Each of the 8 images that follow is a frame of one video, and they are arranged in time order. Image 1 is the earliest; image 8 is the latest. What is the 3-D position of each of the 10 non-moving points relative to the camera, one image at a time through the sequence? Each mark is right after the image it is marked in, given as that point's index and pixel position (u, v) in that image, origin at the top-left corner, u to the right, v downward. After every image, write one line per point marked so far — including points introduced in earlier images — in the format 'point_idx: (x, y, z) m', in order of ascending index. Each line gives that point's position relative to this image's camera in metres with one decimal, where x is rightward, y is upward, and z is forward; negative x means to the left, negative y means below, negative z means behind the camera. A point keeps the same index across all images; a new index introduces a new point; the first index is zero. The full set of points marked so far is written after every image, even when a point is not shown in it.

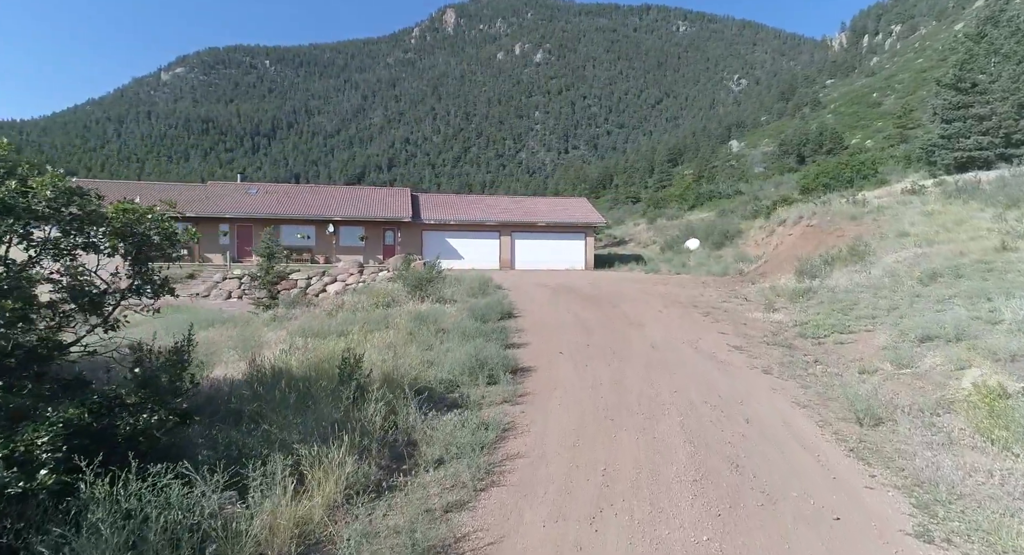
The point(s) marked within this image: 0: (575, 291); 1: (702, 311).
0: (+1.5, -0.3, +15.6) m
1: (+3.8, -0.7, +12.5) m
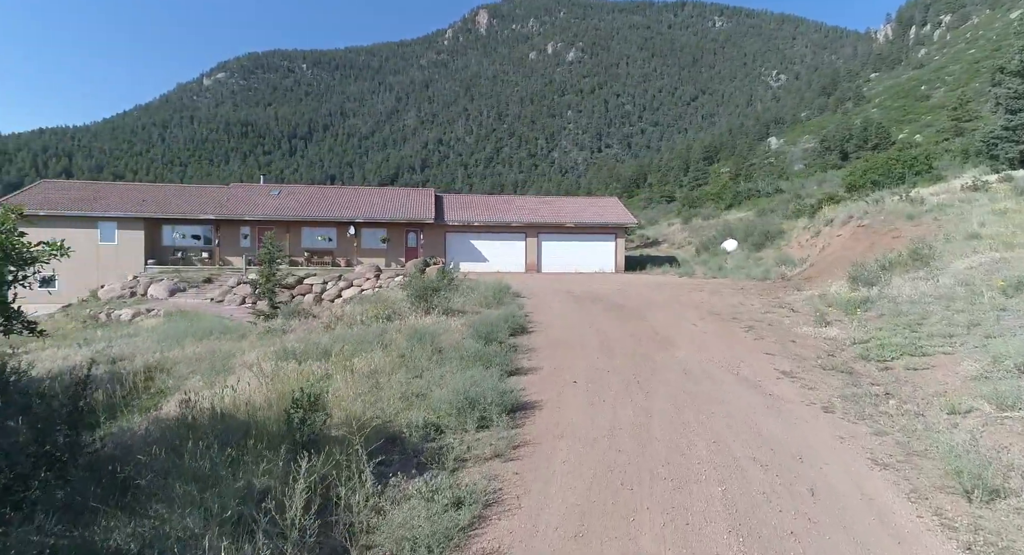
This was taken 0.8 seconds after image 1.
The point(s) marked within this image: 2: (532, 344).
0: (+2.0, -0.5, +14.3) m
1: (+4.1, -0.8, +11.1) m
2: (+0.2, -0.9, +8.6) m
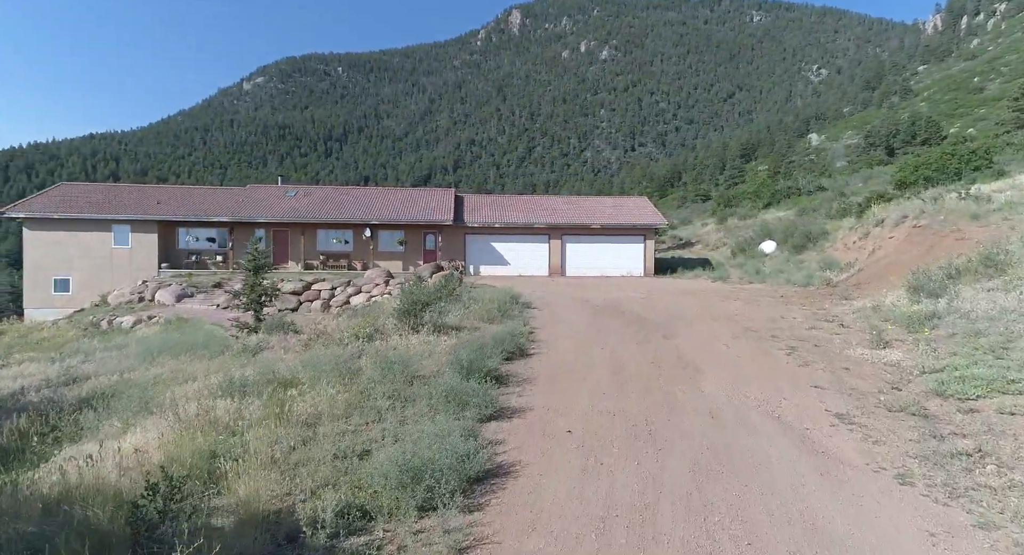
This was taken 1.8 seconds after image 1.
0: (+2.2, -0.7, +12.8) m
1: (+4.1, -1.0, +9.5) m
2: (+0.2, -1.1, +7.2) m
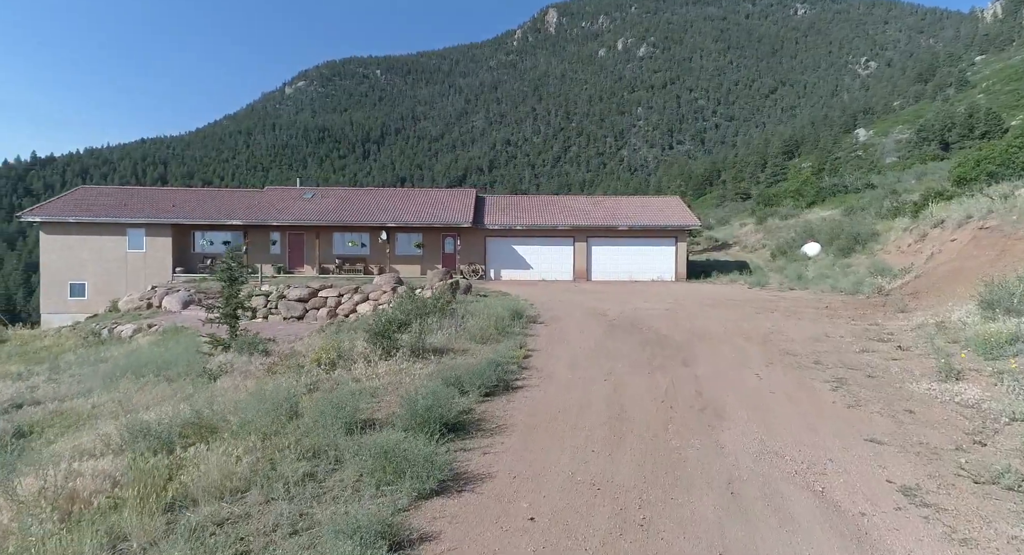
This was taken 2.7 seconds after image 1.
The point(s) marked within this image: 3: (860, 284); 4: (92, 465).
0: (+2.3, -0.9, +11.3) m
1: (+4.0, -1.2, +7.9) m
2: (-0.1, -1.3, +5.8) m
3: (+10.0, -0.2, +18.0) m
4: (-3.0, -1.3, +4.5) m
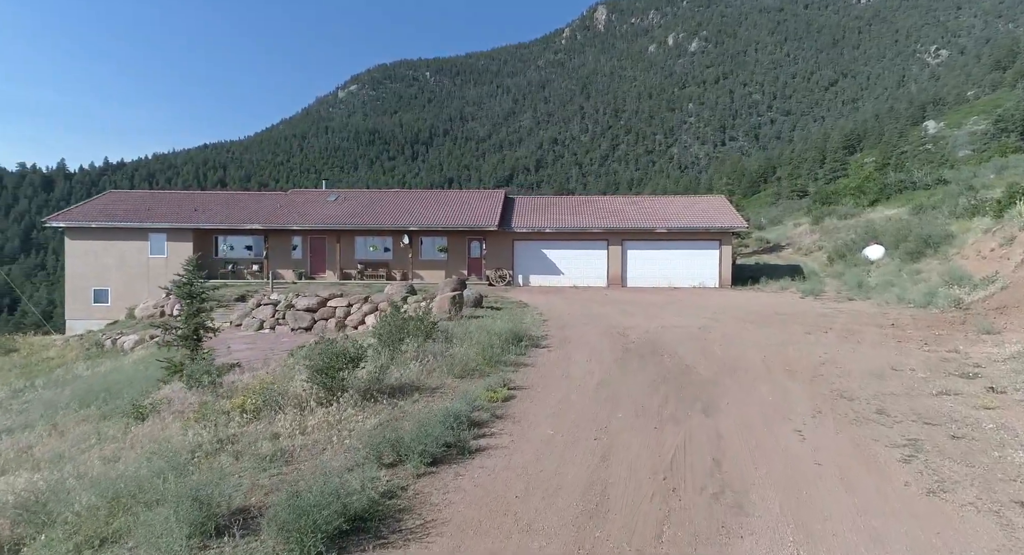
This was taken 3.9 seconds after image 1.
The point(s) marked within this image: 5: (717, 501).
0: (+2.3, -1.1, +9.6) m
1: (+3.7, -1.5, +6.0) m
2: (-0.5, -1.6, +4.3) m
3: (+10.5, -0.4, +15.6) m
4: (-3.6, -1.6, +3.2) m
5: (+1.5, -1.6, +4.5) m
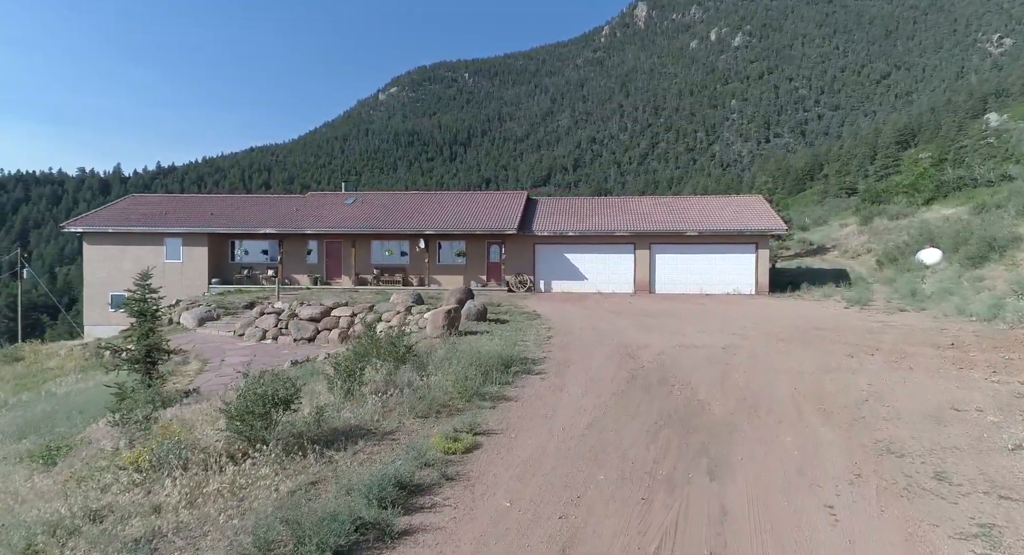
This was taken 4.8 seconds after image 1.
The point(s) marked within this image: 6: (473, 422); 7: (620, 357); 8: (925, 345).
0: (+2.1, -1.4, +8.2) m
1: (+3.3, -1.7, +4.6) m
2: (-1.0, -1.8, +3.1) m
3: (+10.7, -0.7, +13.7) m
4: (-4.1, -1.8, +2.2) m
5: (+1.0, -1.8, +3.2) m
6: (-0.4, -1.4, +6.4) m
7: (+1.8, -1.2, +9.9) m
8: (+7.3, -1.2, +11.1) m
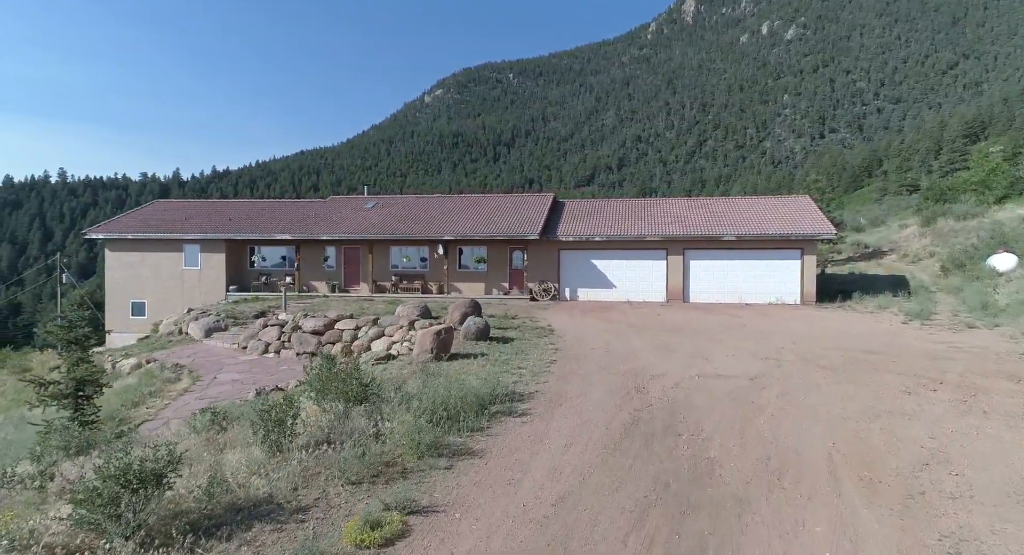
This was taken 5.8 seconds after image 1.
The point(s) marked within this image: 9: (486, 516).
0: (+1.8, -1.6, +6.8) m
1: (+2.8, -2.0, +3.0) m
2: (-1.7, -2.1, +1.9) m
3: (+10.8, -0.9, +11.6) m
4: (-4.8, -2.1, +1.2) m
5: (+0.4, -2.1, +1.8) m
6: (-0.8, -1.7, +5.1) m
7: (+1.6, -1.5, +8.5) m
8: (+7.2, -1.5, +9.2) m
9: (-0.1, -1.8, +4.8) m
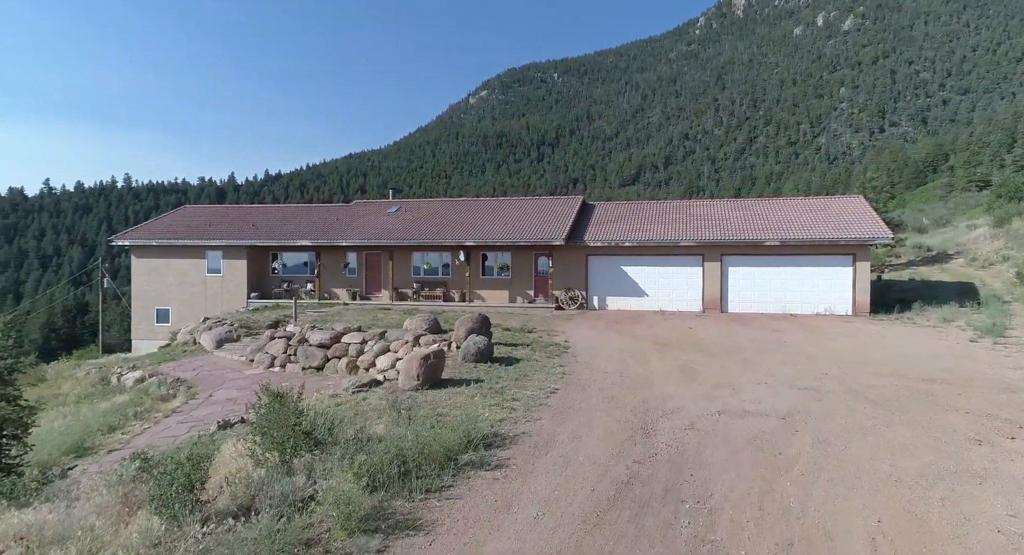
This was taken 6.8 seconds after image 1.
0: (+1.5, -1.9, +5.5) m
1: (+2.2, -2.2, +1.7) m
2: (-2.3, -2.3, +0.9) m
3: (+10.8, -1.2, +9.7) m
4: (-5.5, -2.4, +0.4) m
5: (-0.3, -2.3, +0.7) m
6: (-1.2, -2.0, +4.0) m
7: (+1.4, -1.8, +7.2) m
8: (+7.1, -1.7, +7.5) m
9: (-0.6, -2.1, +3.7) m
